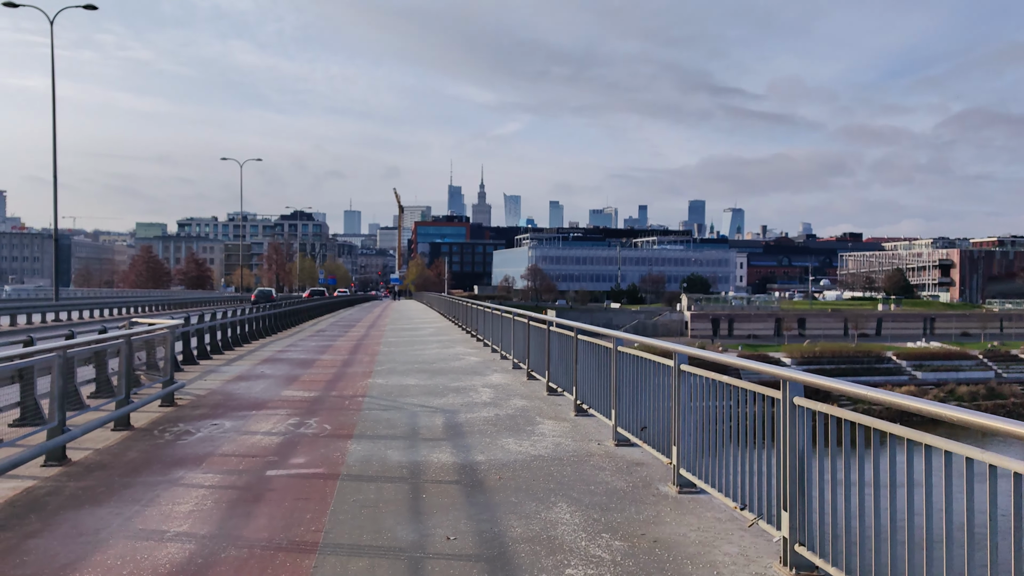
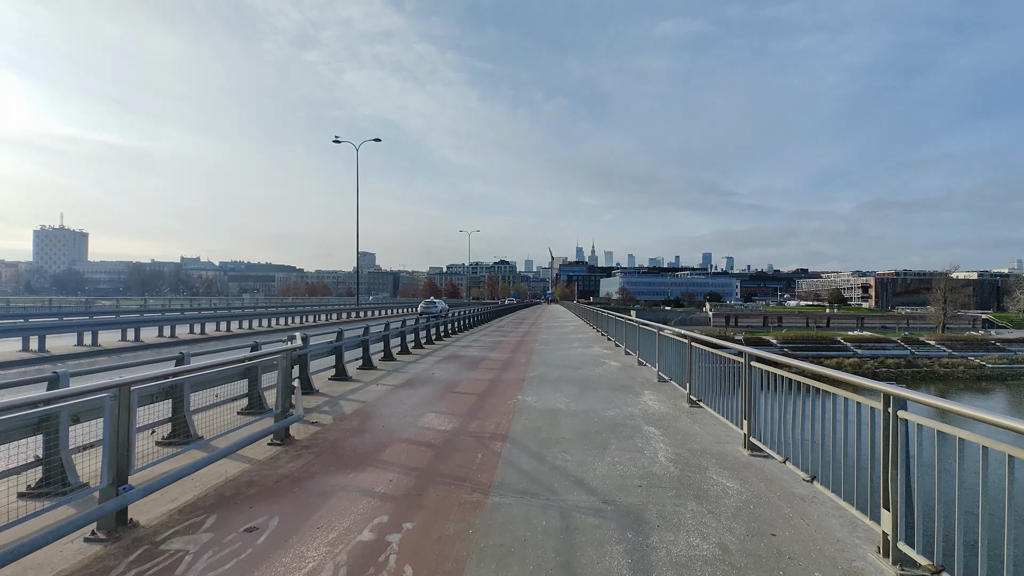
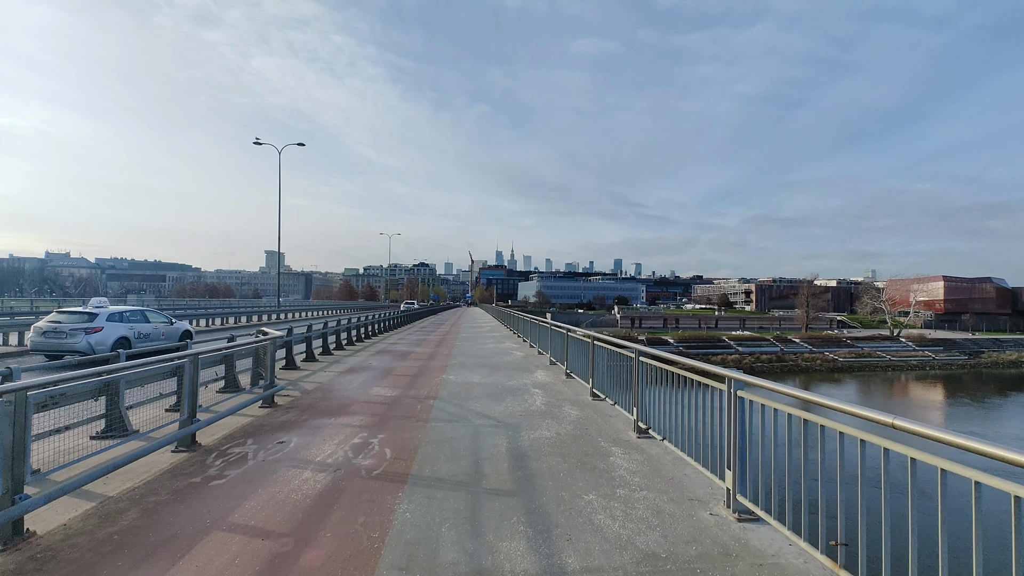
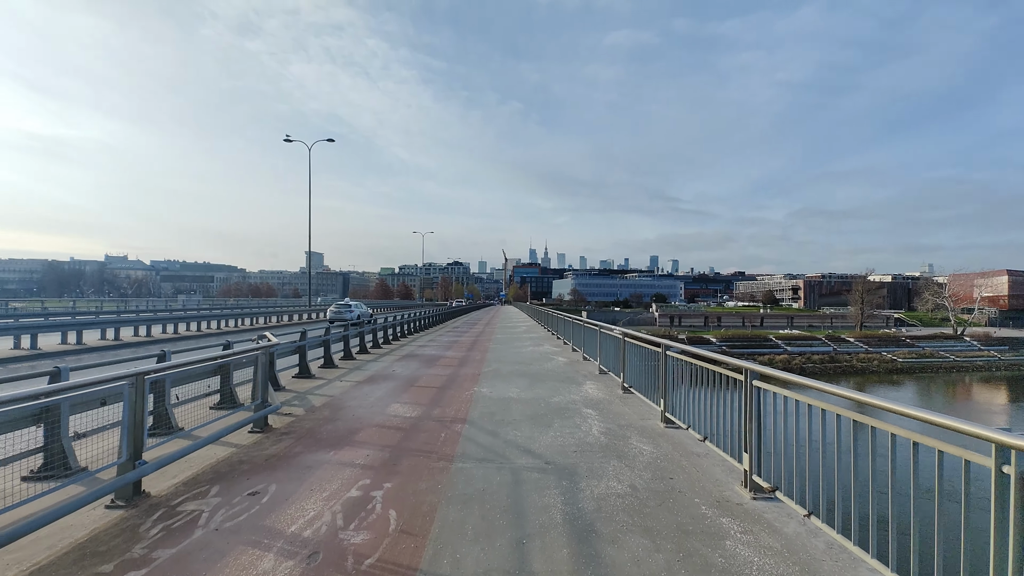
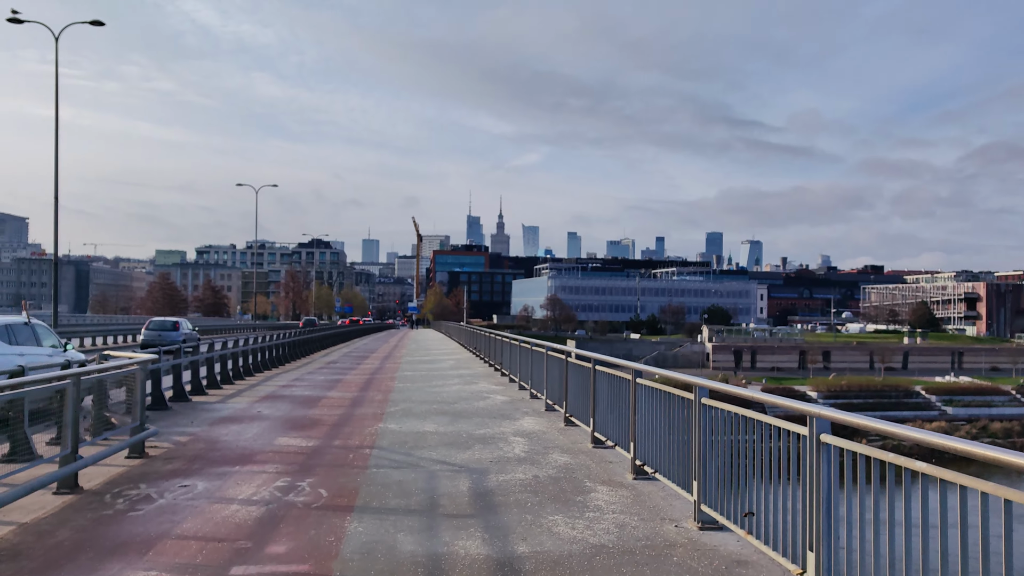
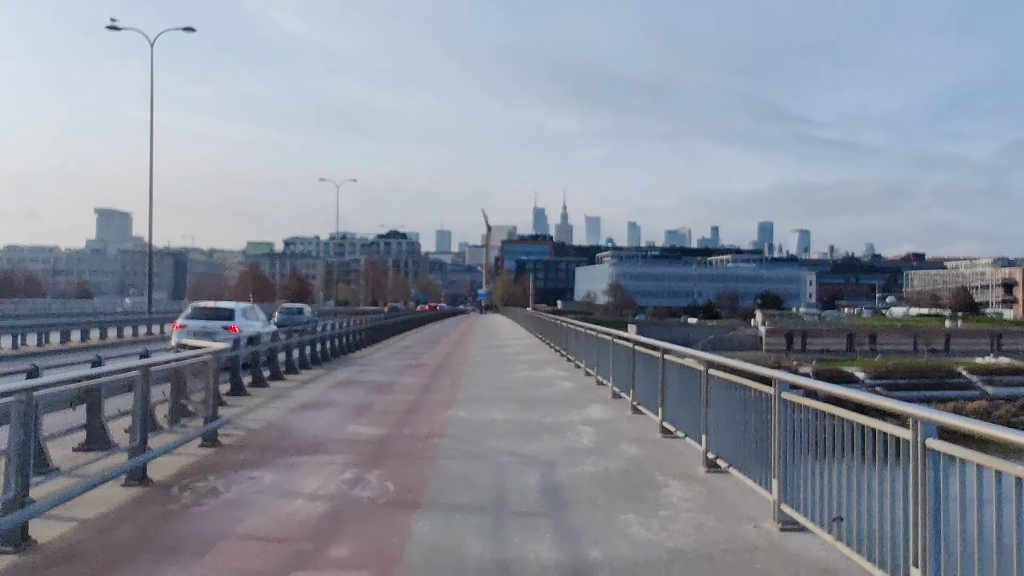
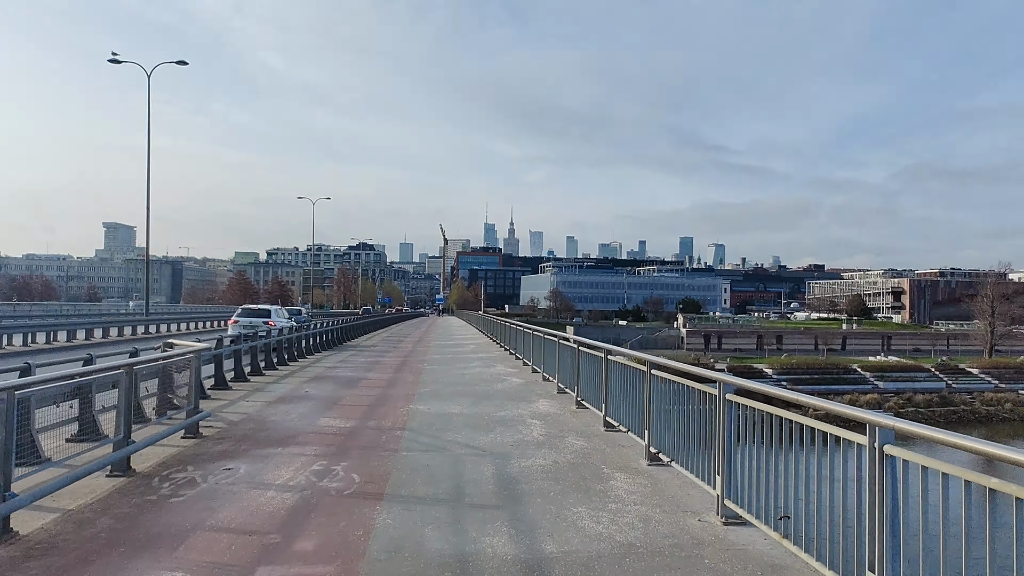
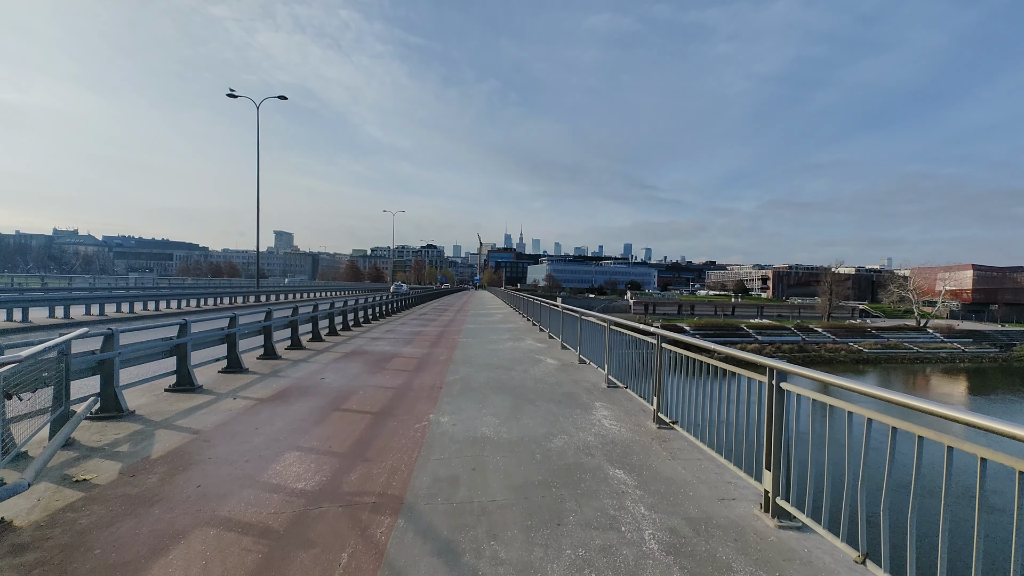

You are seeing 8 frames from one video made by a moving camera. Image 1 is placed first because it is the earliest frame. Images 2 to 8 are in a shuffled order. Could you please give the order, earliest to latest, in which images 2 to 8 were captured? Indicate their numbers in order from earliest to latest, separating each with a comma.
5, 6, 7, 3, 4, 2, 8
